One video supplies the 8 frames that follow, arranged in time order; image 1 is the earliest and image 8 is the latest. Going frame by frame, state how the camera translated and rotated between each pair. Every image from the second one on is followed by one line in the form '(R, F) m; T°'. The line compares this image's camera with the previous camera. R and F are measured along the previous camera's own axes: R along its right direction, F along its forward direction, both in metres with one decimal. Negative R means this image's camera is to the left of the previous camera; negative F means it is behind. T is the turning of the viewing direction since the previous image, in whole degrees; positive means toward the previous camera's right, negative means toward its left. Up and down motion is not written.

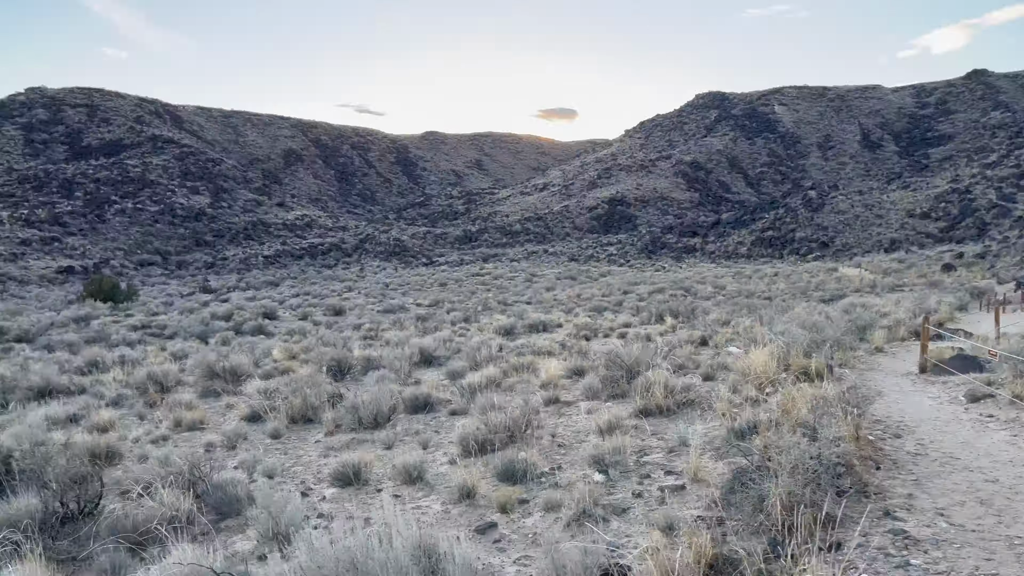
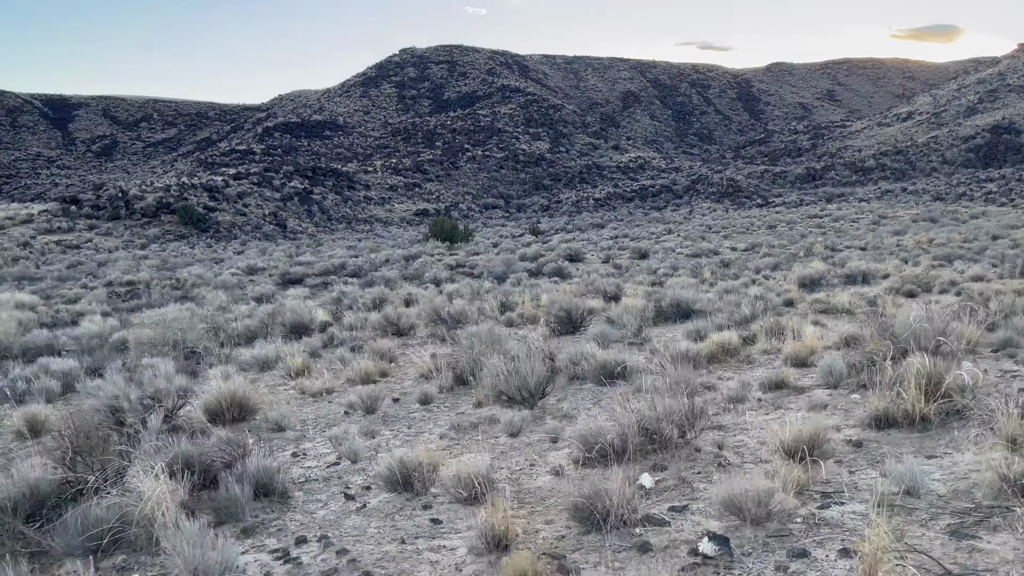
(+0.8, +1.5) m; -24°
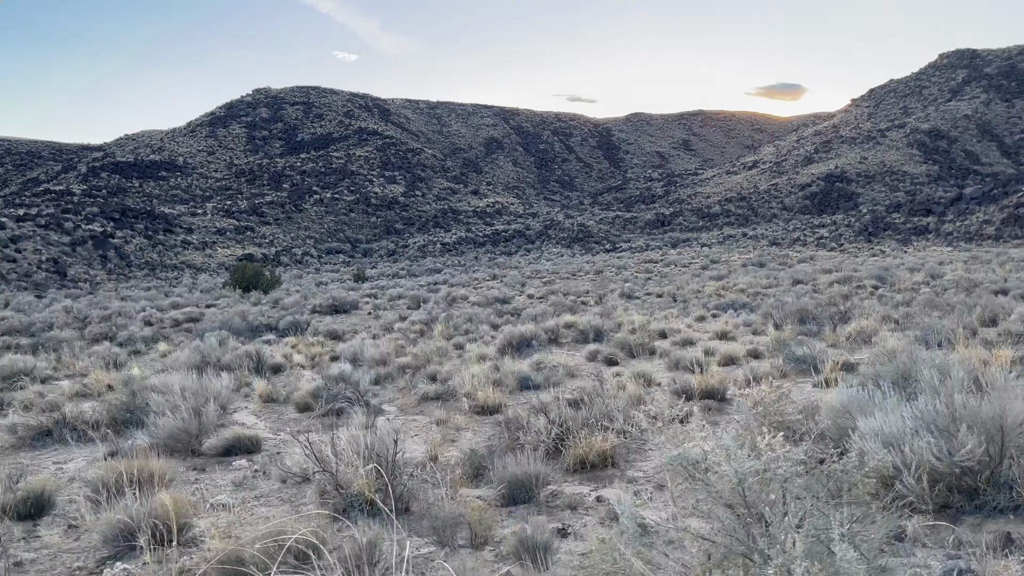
(+3.5, +3.2) m; +8°
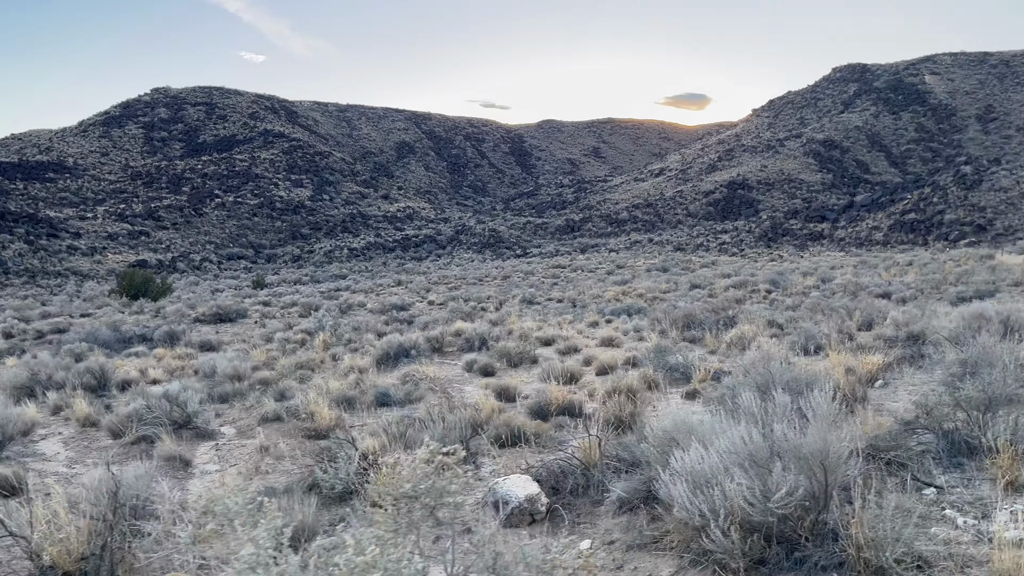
(+0.5, +0.5) m; +6°
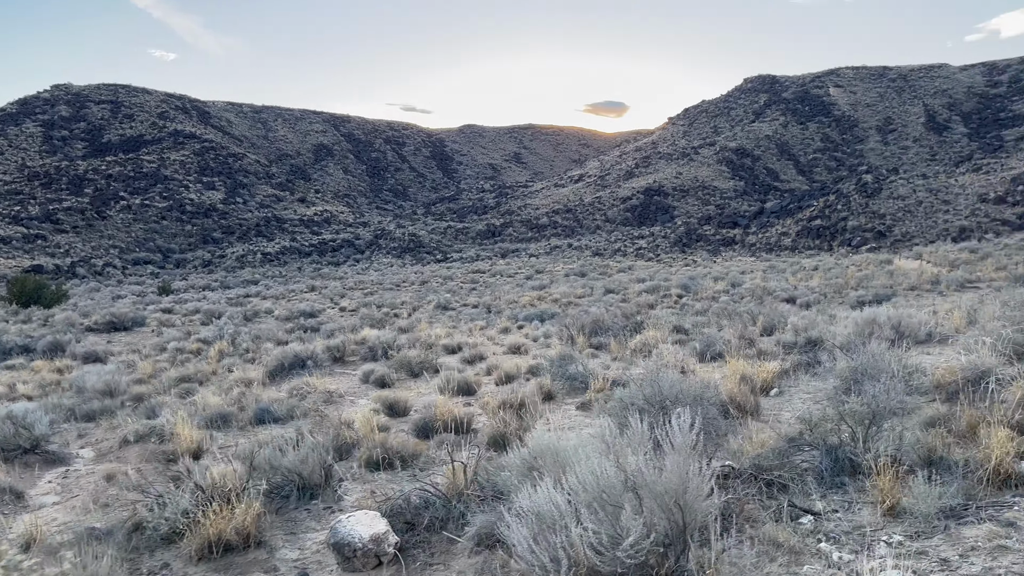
(+0.2, +0.3) m; +6°
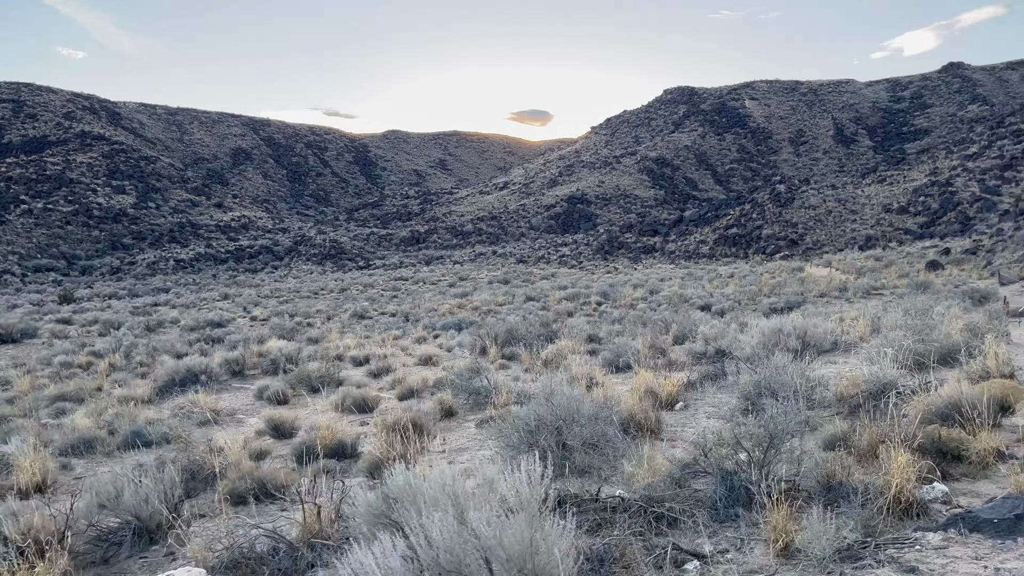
(+0.2, +0.3) m; +5°
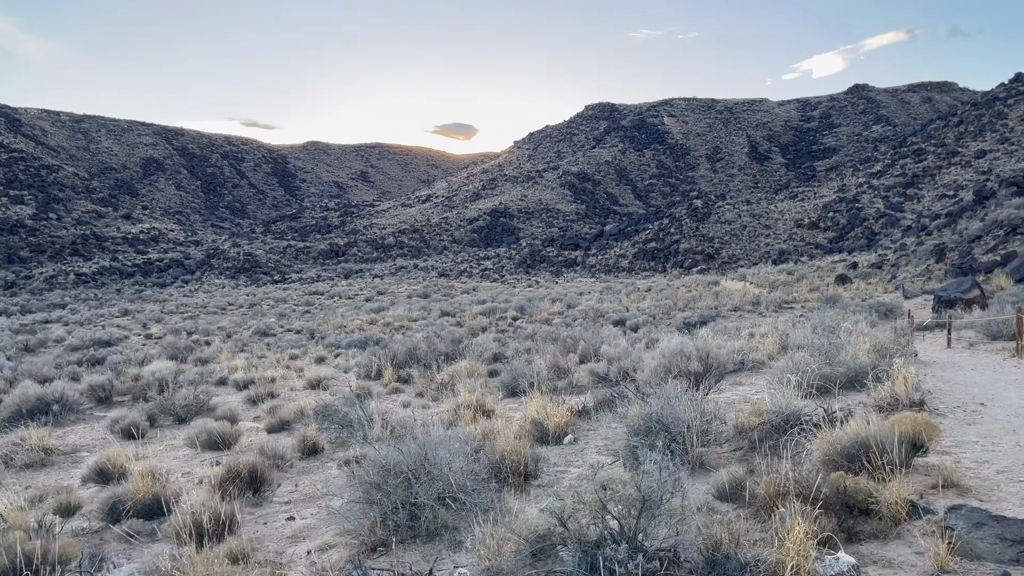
(+0.3, +0.6) m; +5°
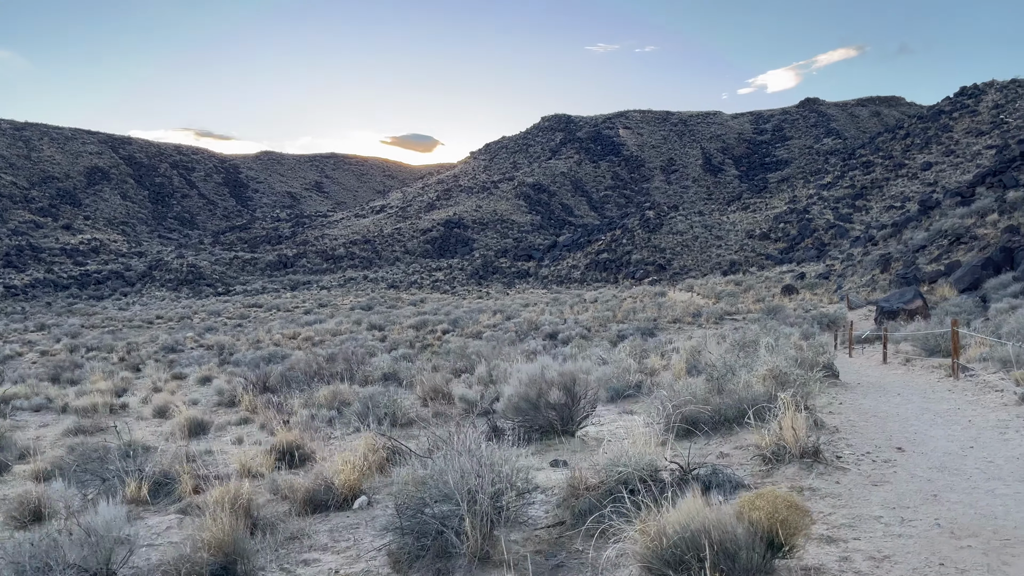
(+0.8, +1.1) m; +3°
